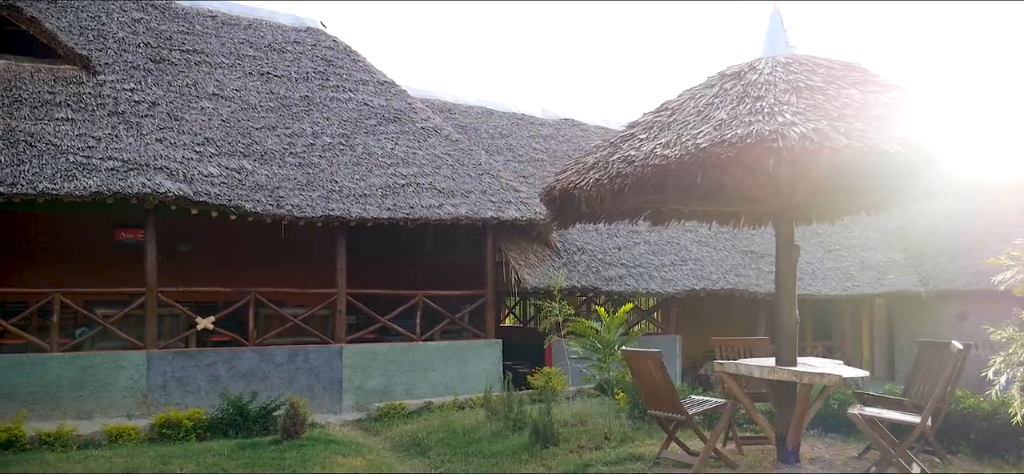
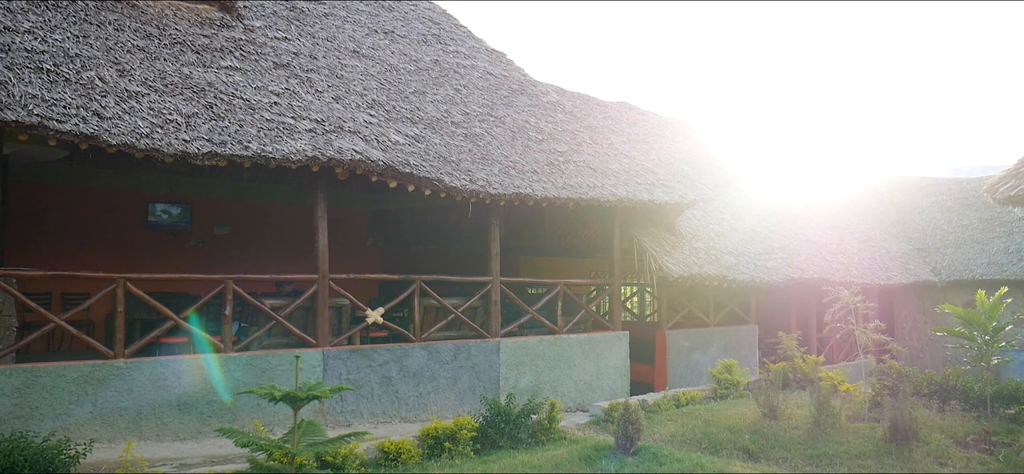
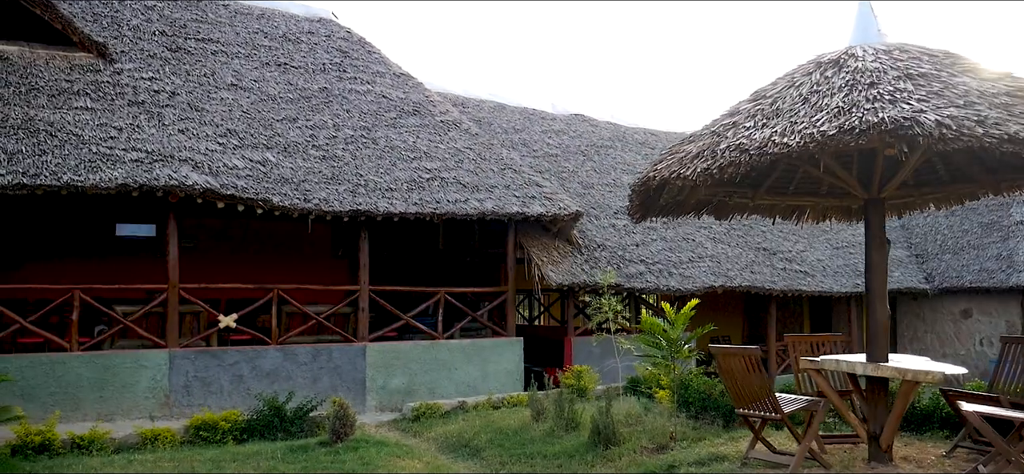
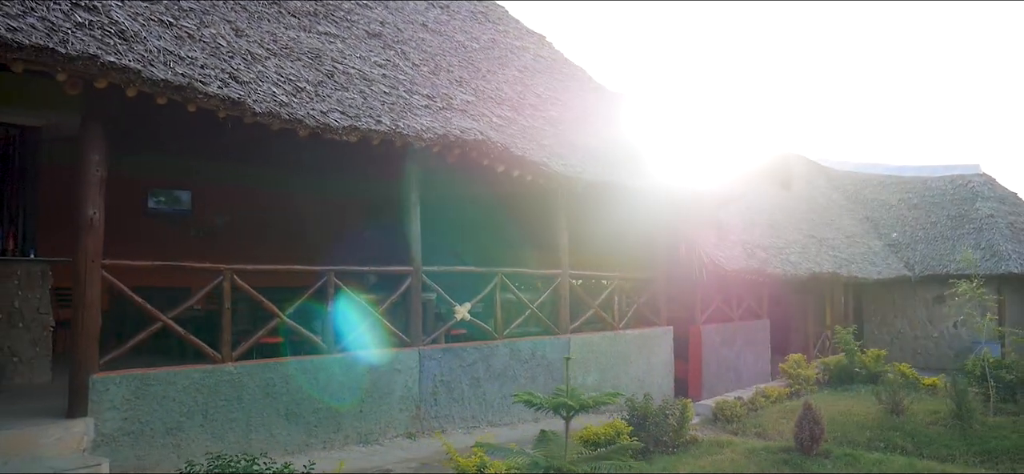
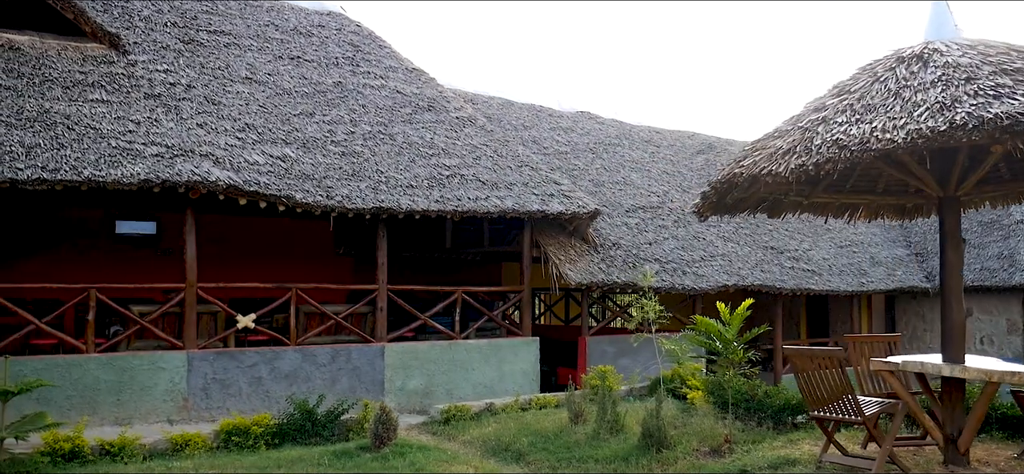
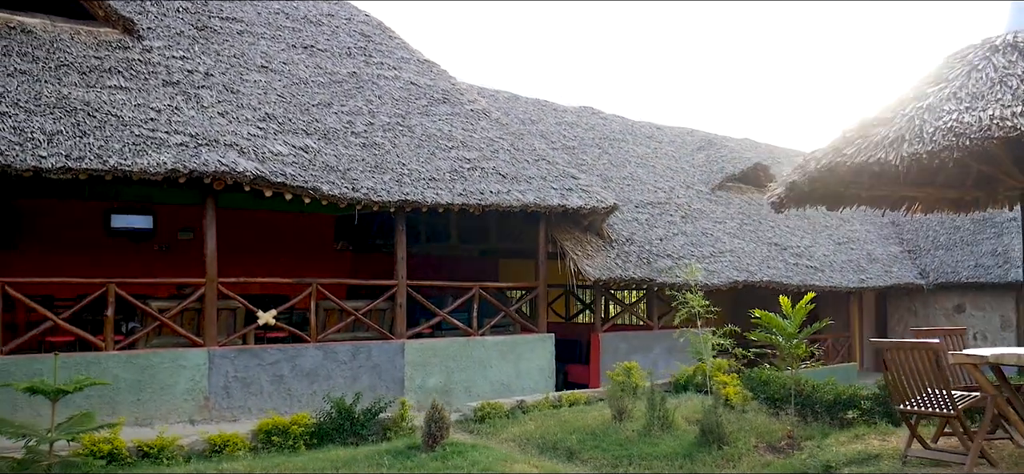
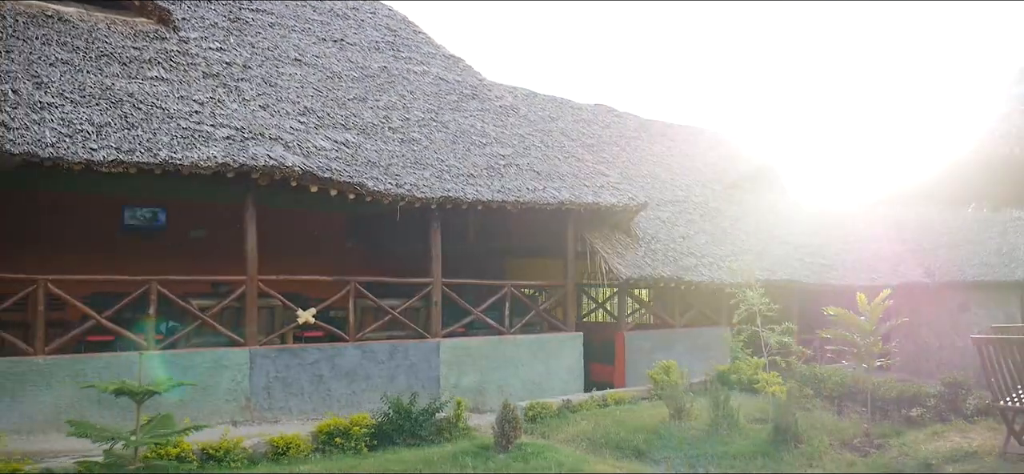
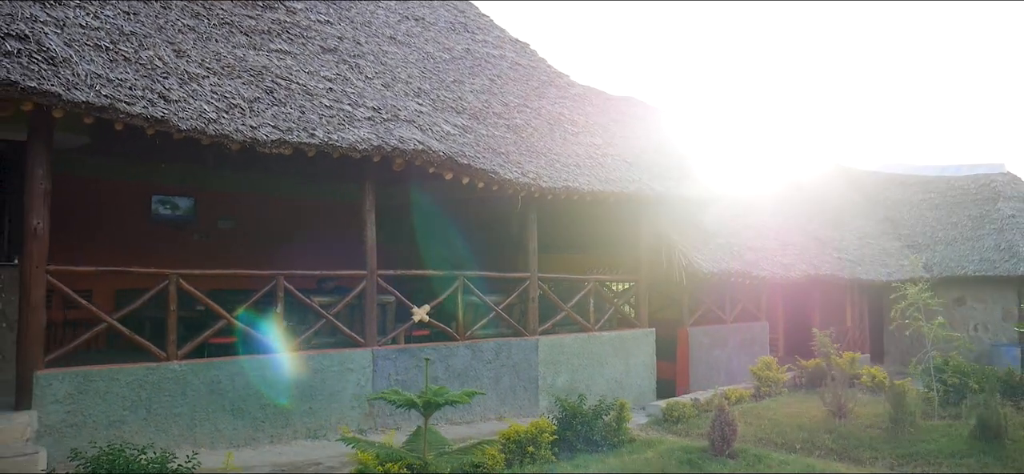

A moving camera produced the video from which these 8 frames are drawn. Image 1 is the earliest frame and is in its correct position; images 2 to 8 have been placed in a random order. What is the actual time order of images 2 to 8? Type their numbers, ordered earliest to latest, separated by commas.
3, 5, 6, 7, 2, 8, 4
